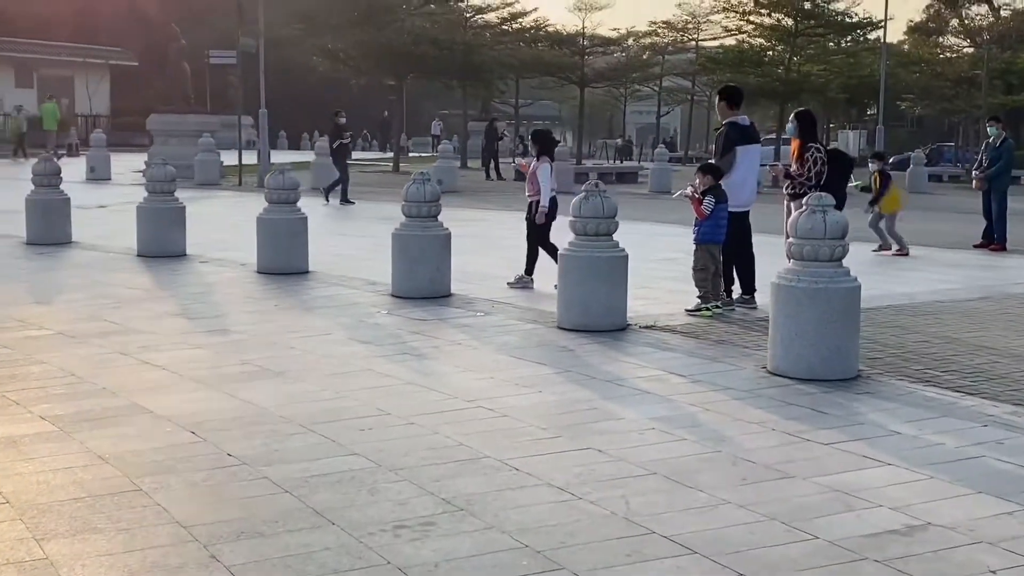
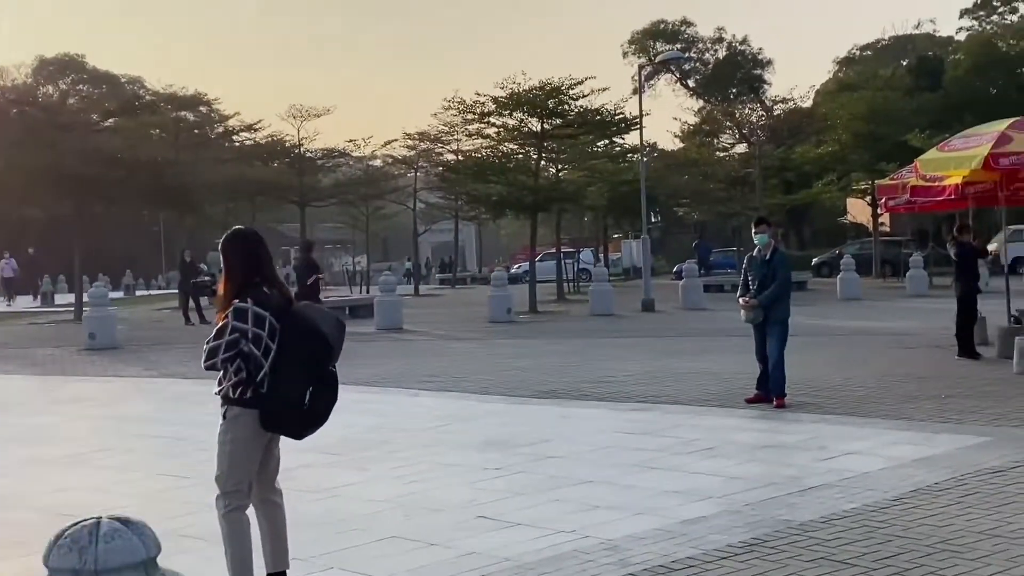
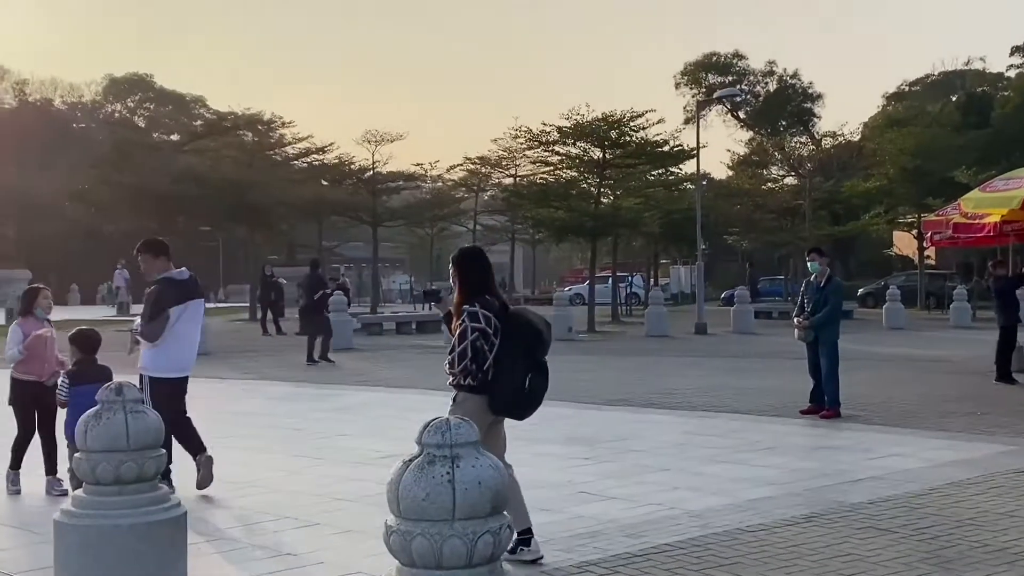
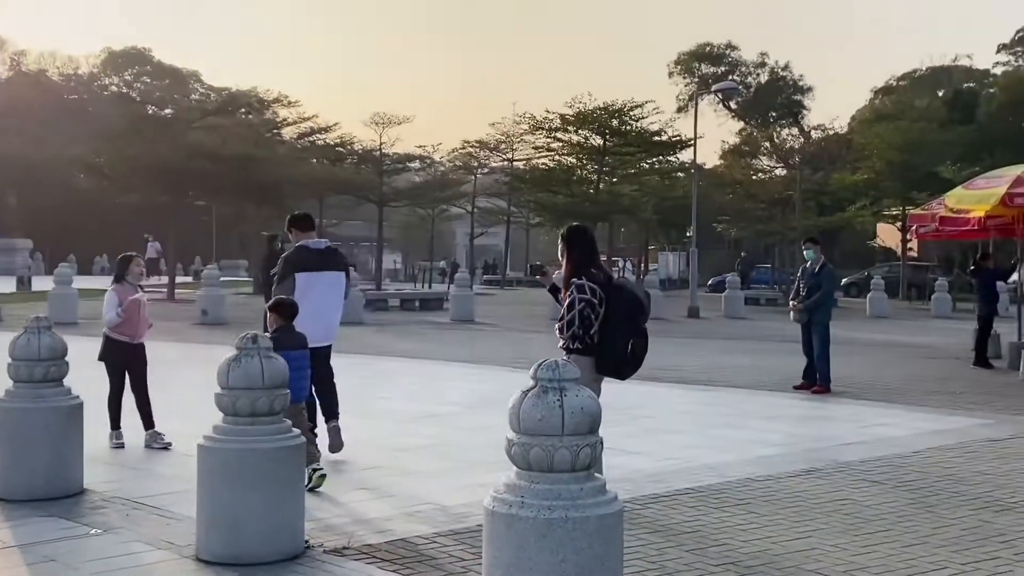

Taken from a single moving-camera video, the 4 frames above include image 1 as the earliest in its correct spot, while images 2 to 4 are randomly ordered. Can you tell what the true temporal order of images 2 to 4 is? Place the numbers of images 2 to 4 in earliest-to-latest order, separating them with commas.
4, 3, 2
